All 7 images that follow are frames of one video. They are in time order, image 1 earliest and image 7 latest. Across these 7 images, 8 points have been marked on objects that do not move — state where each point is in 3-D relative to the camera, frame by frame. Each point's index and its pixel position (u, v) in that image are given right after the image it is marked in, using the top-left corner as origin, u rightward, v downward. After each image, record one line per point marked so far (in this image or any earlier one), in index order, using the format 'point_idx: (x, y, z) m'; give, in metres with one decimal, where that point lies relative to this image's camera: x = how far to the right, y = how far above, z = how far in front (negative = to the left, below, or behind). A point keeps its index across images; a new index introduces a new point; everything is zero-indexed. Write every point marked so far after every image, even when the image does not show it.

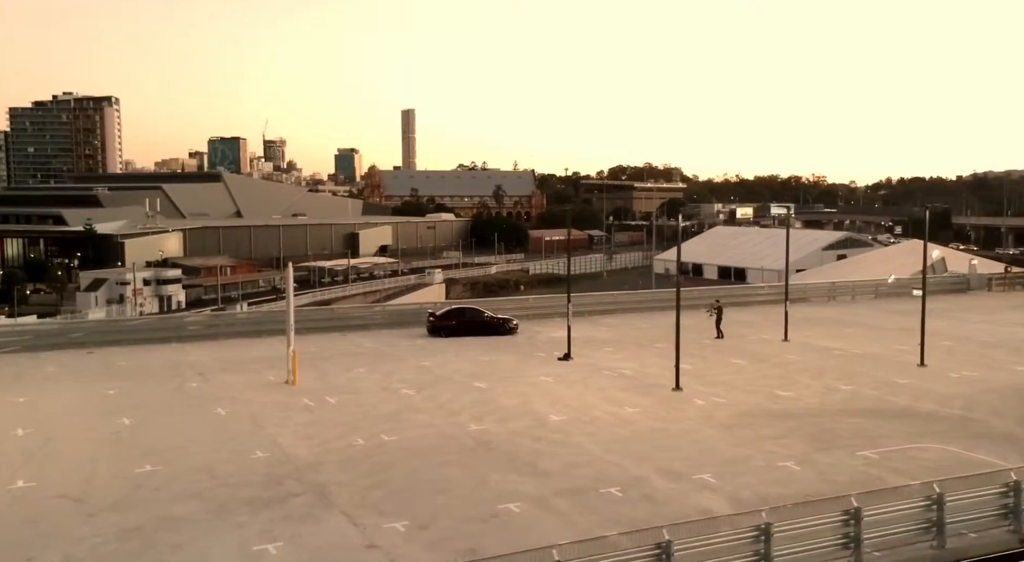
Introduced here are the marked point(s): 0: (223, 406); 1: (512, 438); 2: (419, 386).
0: (-5.0, -2.2, +16.2) m
1: (0.0, -2.3, +14.0) m
2: (-1.8, -2.0, +17.8) m
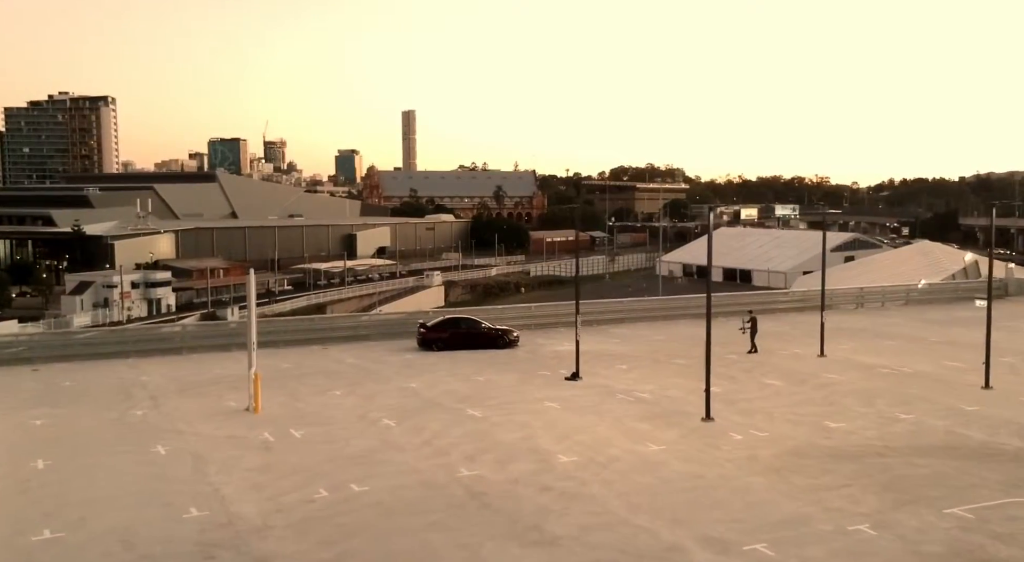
0: (-5.0, -2.3, +13.5) m
1: (0.0, -2.5, +11.3) m
2: (-1.8, -2.2, +15.1) m
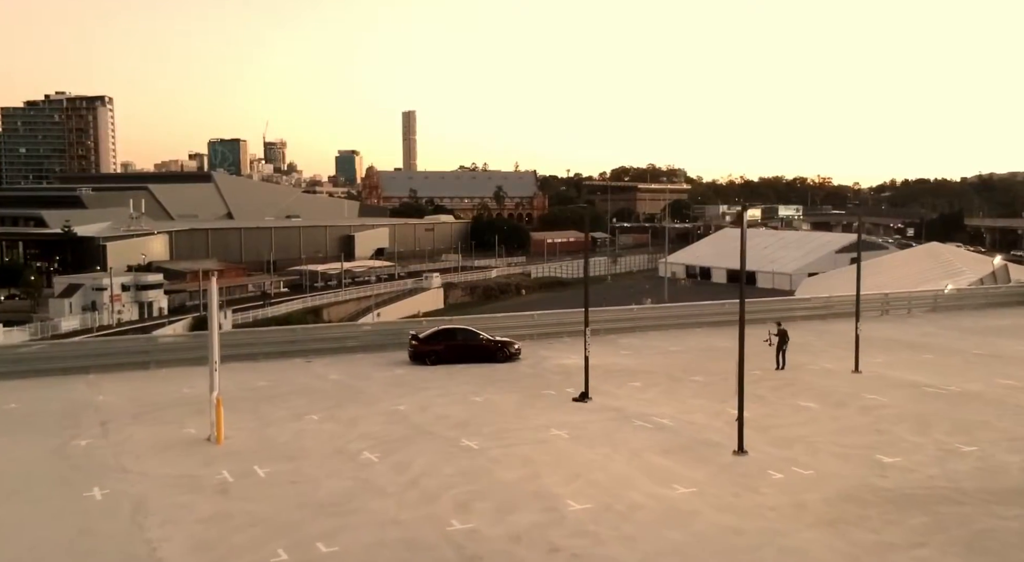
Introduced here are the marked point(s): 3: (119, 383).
0: (-5.0, -2.5, +11.5) m
1: (0.0, -2.6, +9.3) m
2: (-1.8, -2.3, +13.1) m
3: (-7.7, -2.0, +18.4) m
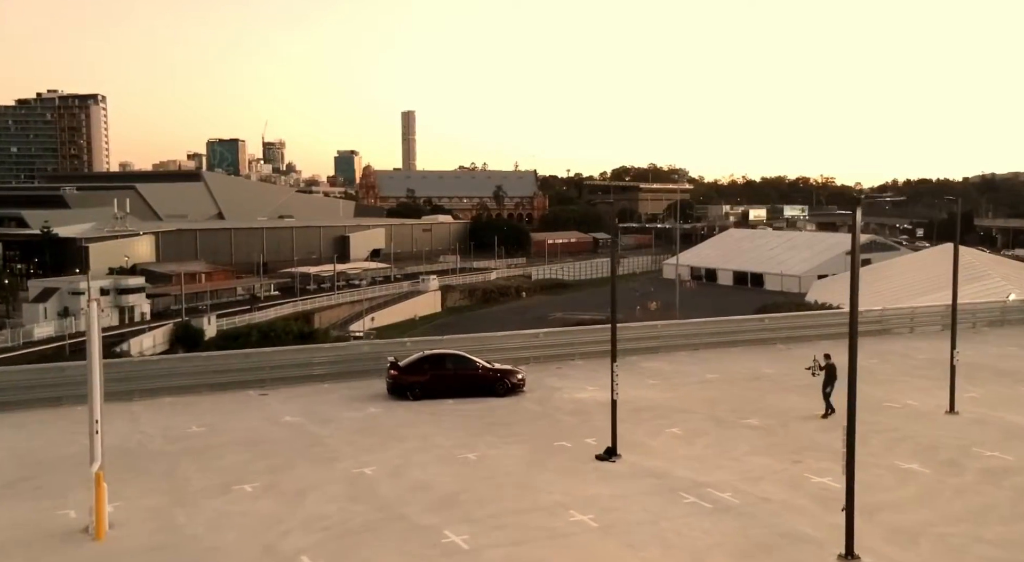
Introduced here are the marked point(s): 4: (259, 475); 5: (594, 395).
0: (-4.9, -2.7, +7.5) m
1: (+0.1, -2.9, +5.3) m
2: (-1.7, -2.6, +9.1) m
3: (-7.6, -2.2, +14.4) m
4: (-3.2, -2.4, +11.8) m
5: (+1.5, -2.0, +16.6) m
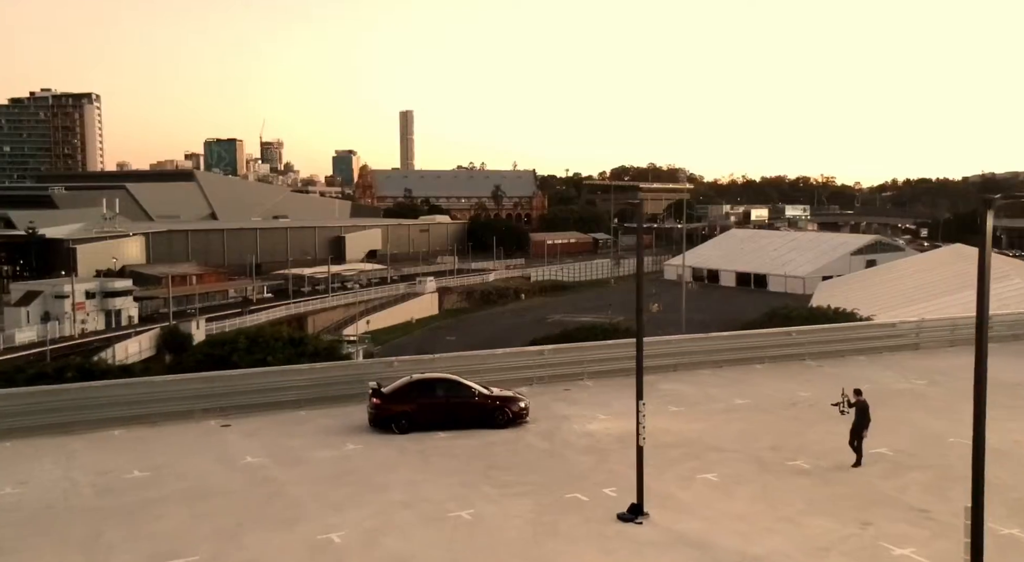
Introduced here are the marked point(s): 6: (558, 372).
0: (-4.9, -2.9, +5.3) m
1: (+0.1, -3.1, +3.0) m
2: (-1.7, -2.8, +6.8) m
3: (-7.6, -2.5, +12.1) m
4: (-3.1, -2.6, +9.5) m
5: (+1.5, -2.2, +14.4) m
6: (+0.9, -1.8, +18.2) m
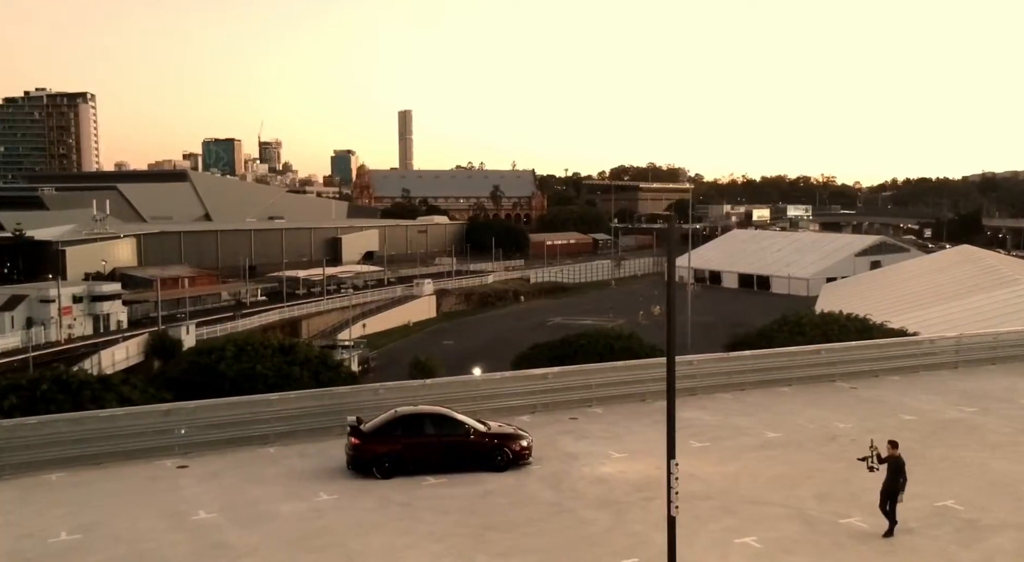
0: (-4.9, -3.2, +3.3) m
1: (+0.1, -3.4, +1.1) m
2: (-1.7, -3.0, +4.9) m
3: (-7.6, -2.7, +10.2) m
4: (-3.1, -2.9, +7.5) m
5: (+1.5, -2.5, +12.4) m
6: (+0.9, -2.0, +16.2) m
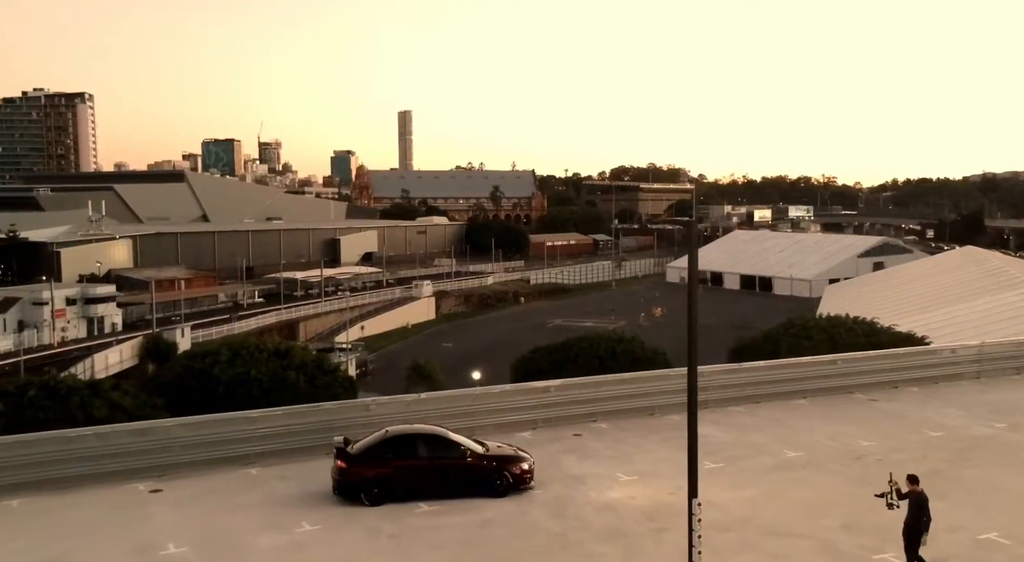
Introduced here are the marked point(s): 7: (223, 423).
0: (-4.9, -3.3, +2.3) m
1: (+0.1, -3.5, +0.1) m
2: (-1.7, -3.1, +3.9) m
3: (-7.6, -2.8, +9.2) m
4: (-3.1, -3.0, +6.6) m
5: (+1.5, -2.6, +11.5) m
6: (+0.9, -2.1, +15.3) m
7: (-4.2, -1.9, +13.1) m
